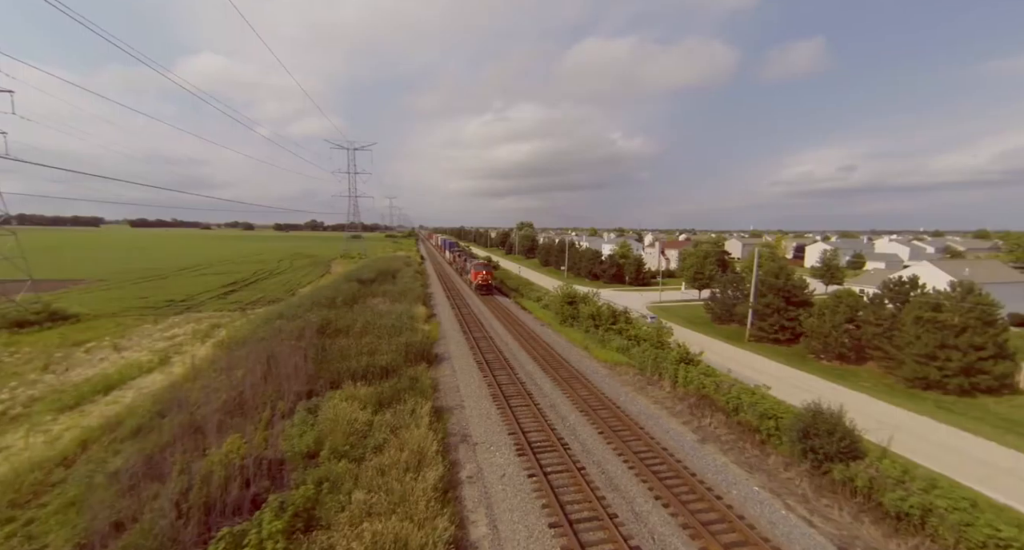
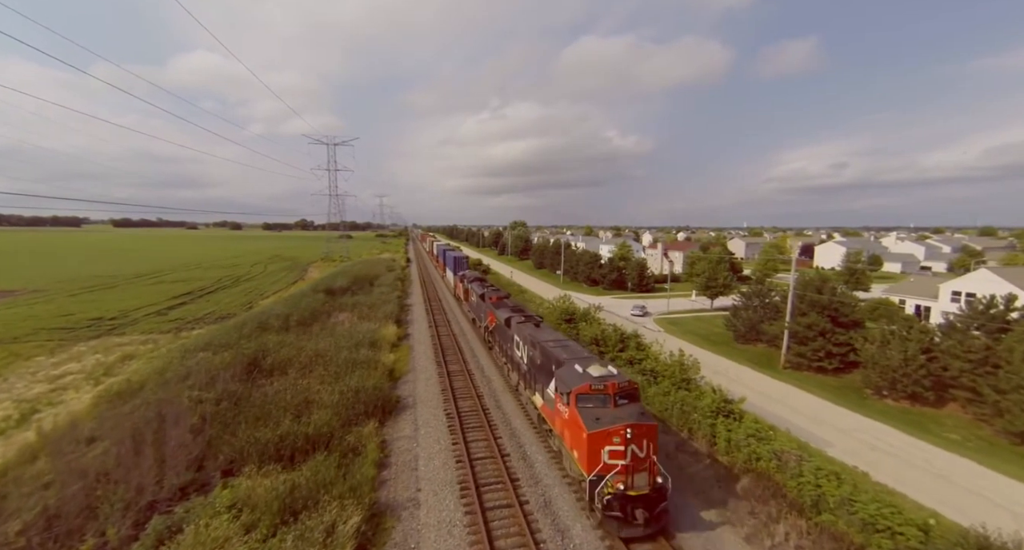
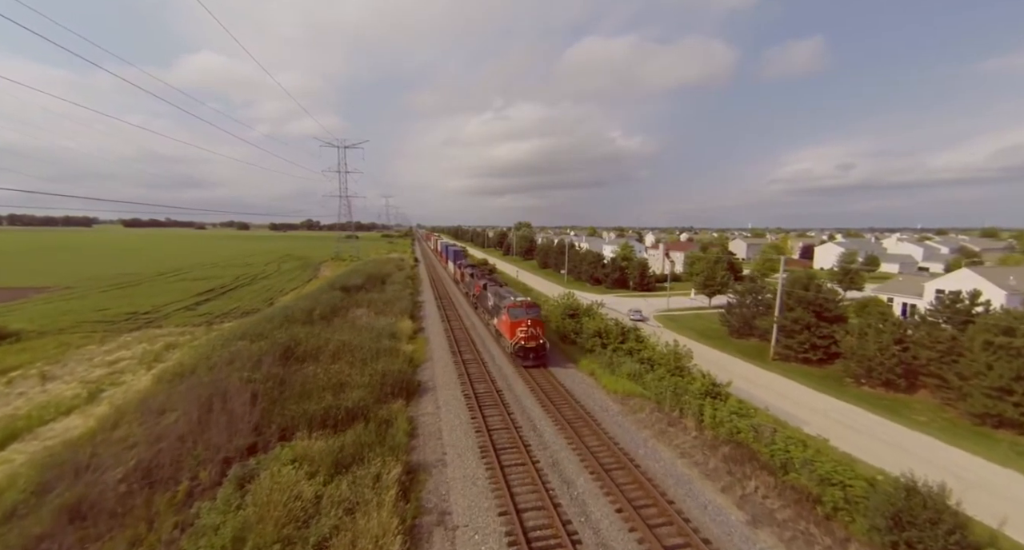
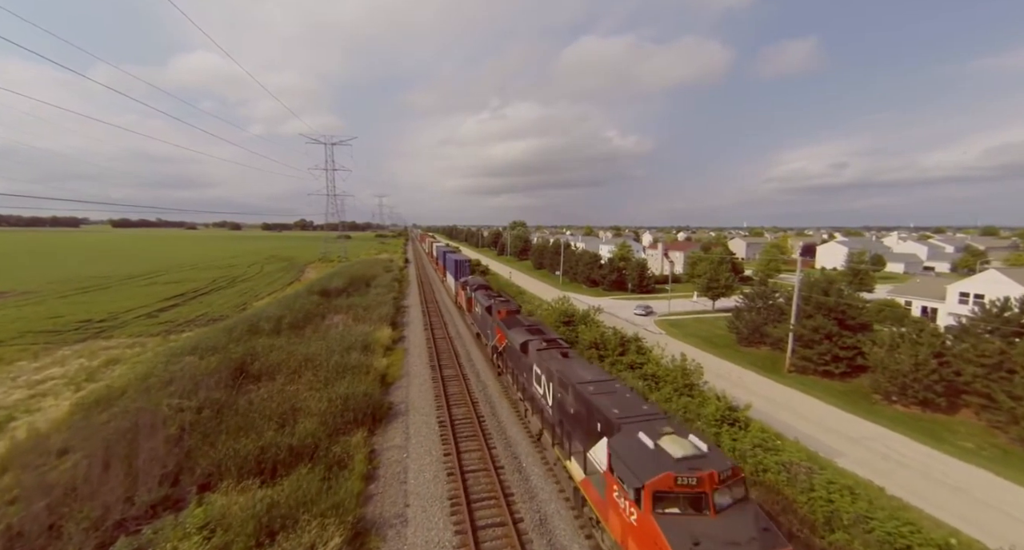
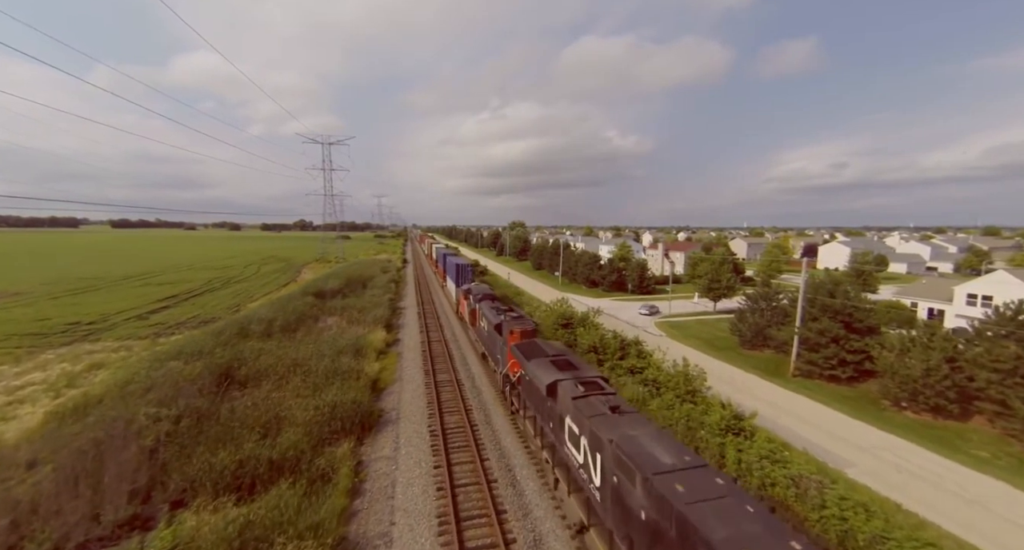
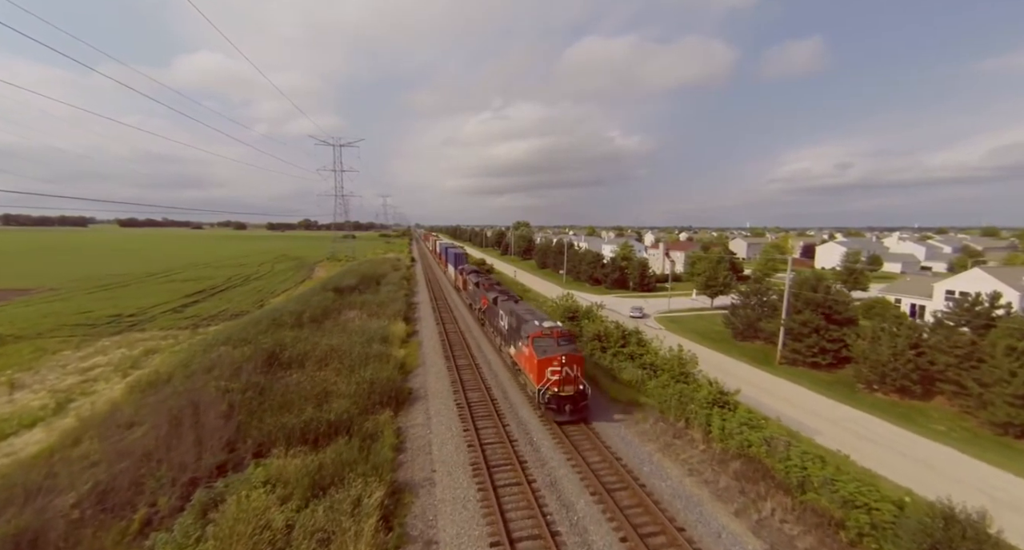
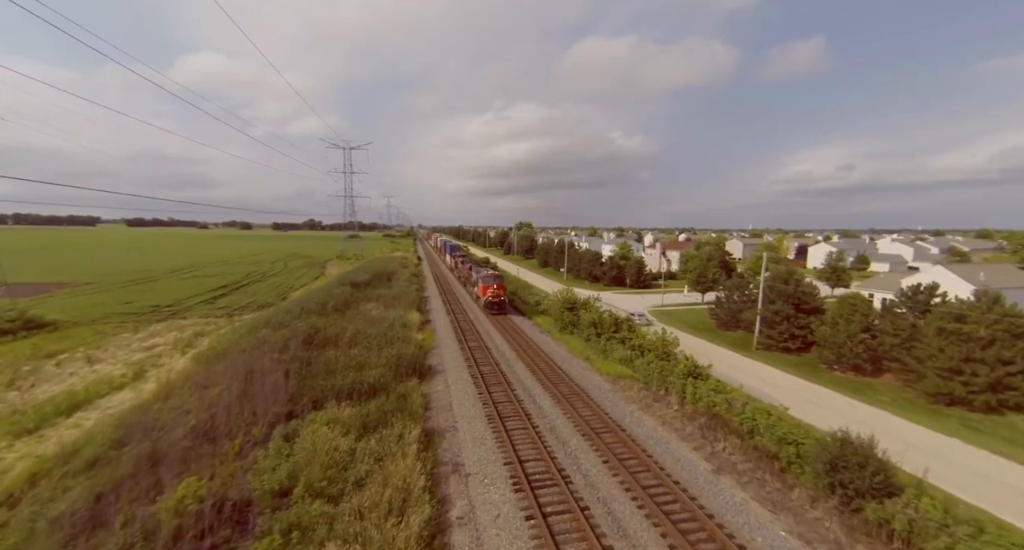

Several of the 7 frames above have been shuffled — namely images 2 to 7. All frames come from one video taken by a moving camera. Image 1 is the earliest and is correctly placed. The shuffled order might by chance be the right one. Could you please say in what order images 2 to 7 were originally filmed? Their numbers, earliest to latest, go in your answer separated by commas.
7, 3, 6, 2, 4, 5
